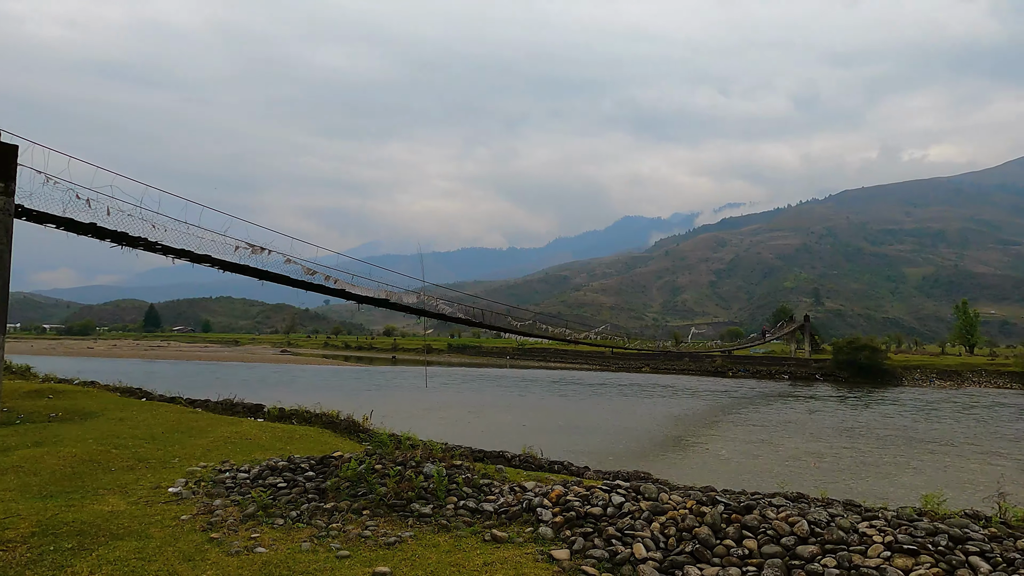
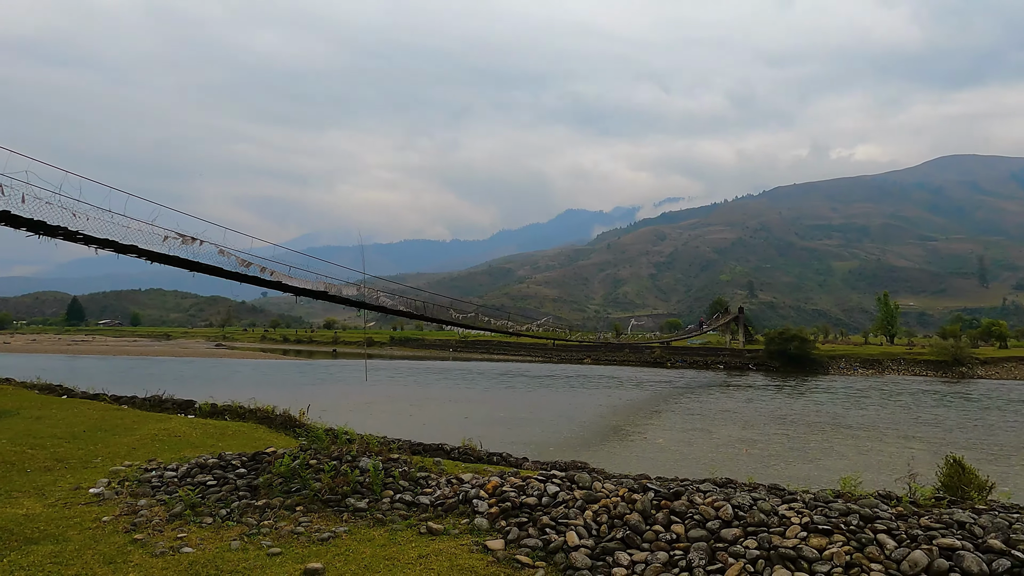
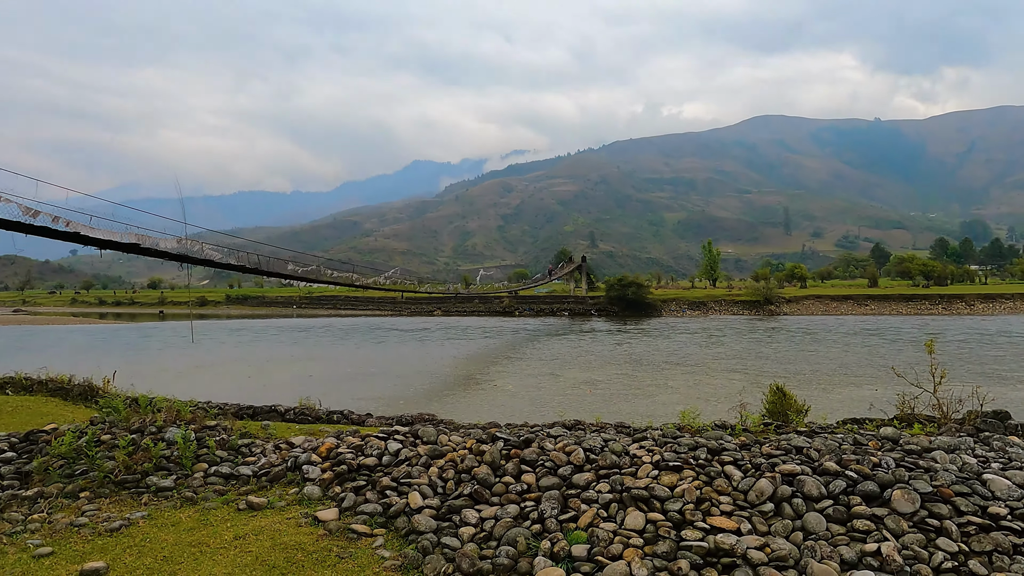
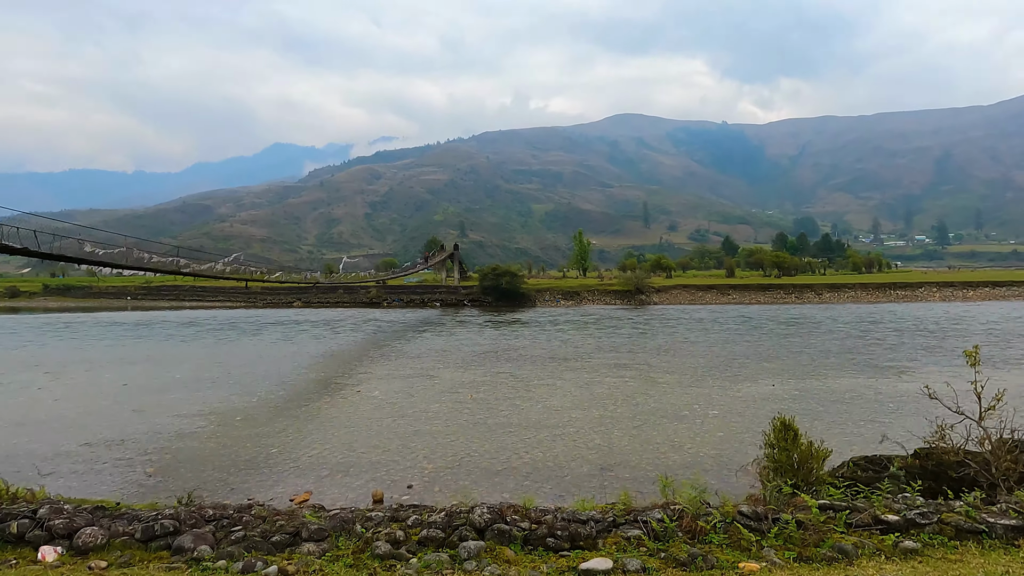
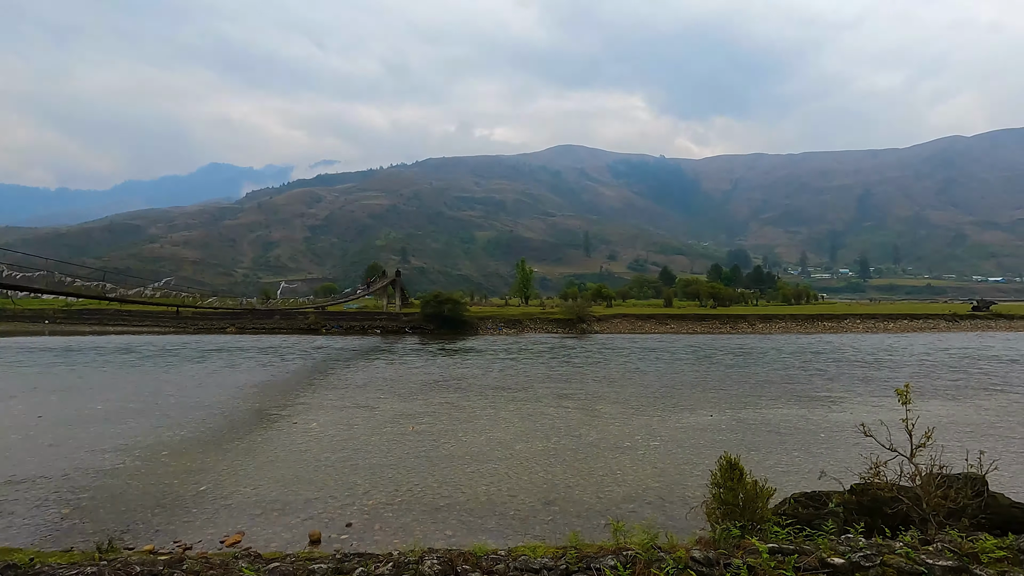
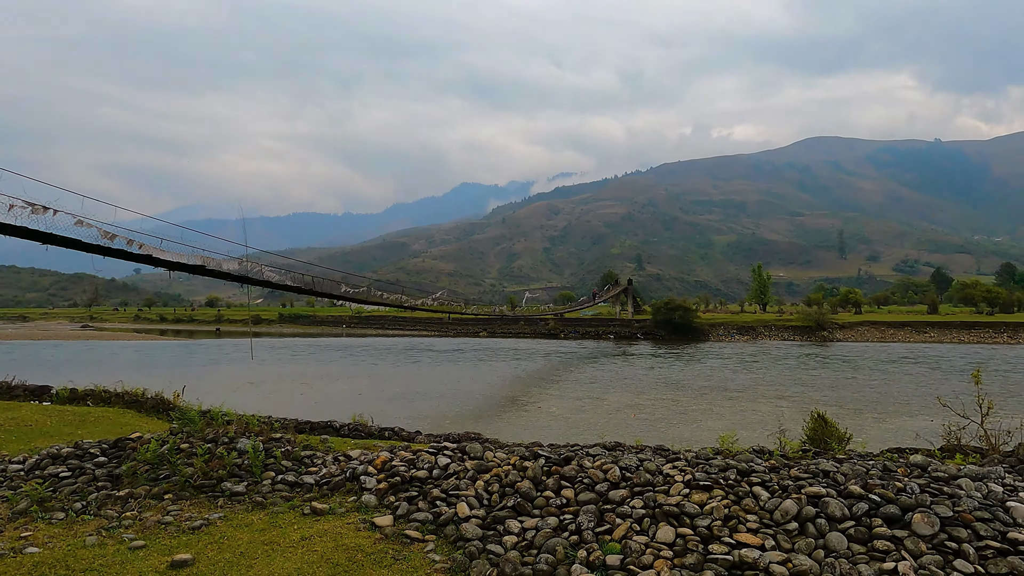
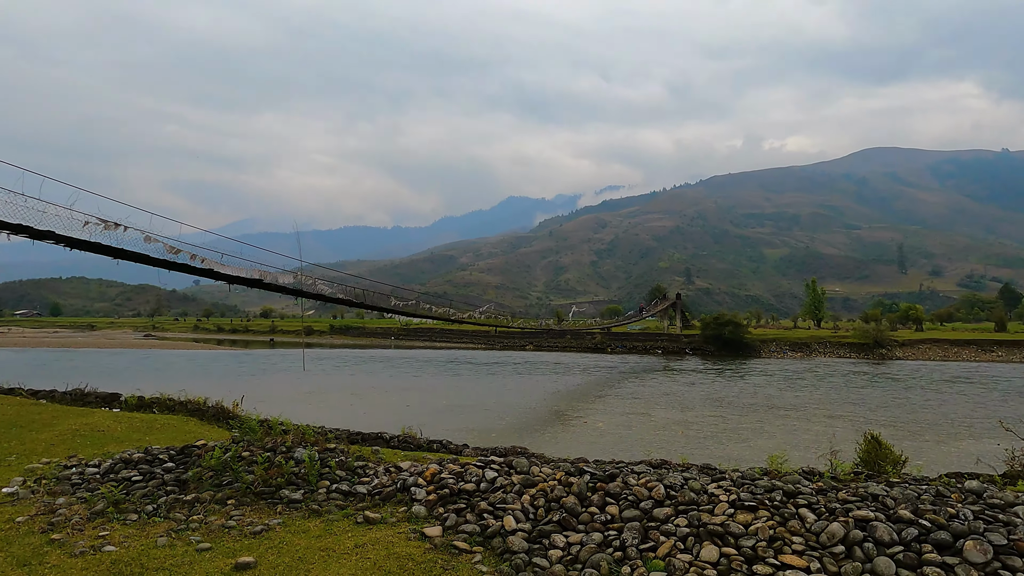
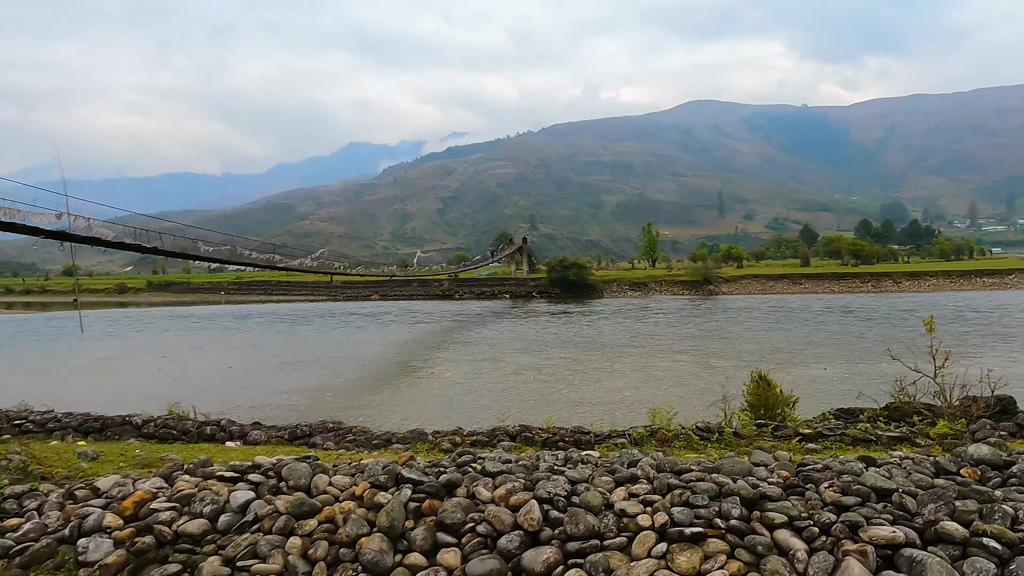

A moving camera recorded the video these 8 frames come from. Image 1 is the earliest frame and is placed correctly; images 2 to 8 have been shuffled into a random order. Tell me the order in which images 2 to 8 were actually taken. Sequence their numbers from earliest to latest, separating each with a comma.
2, 7, 6, 3, 8, 4, 5
